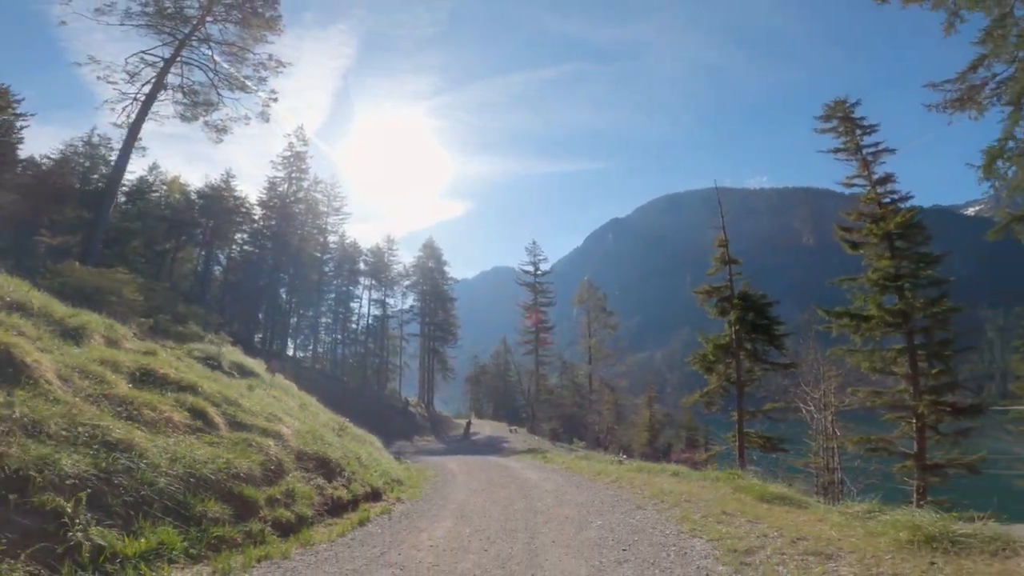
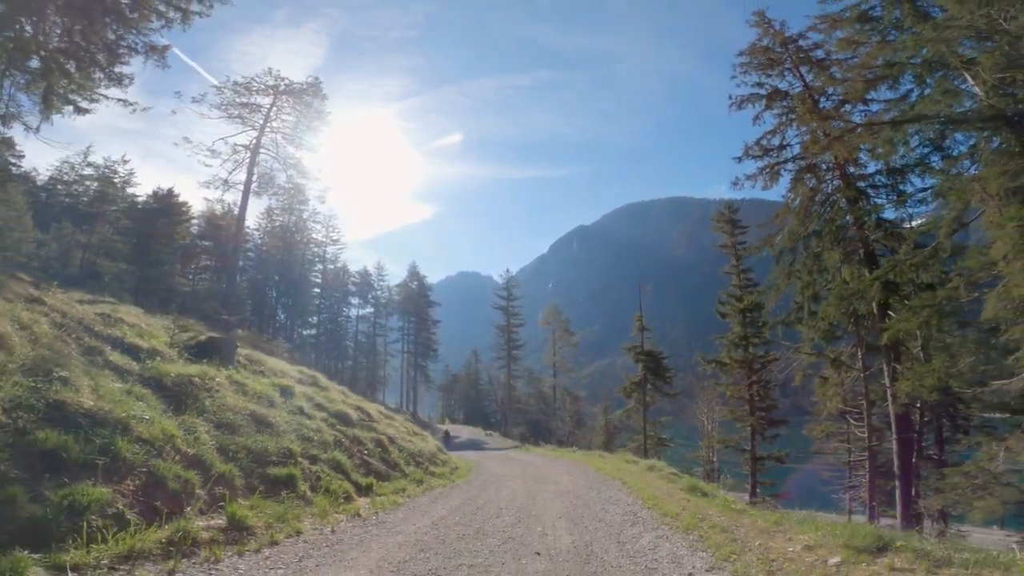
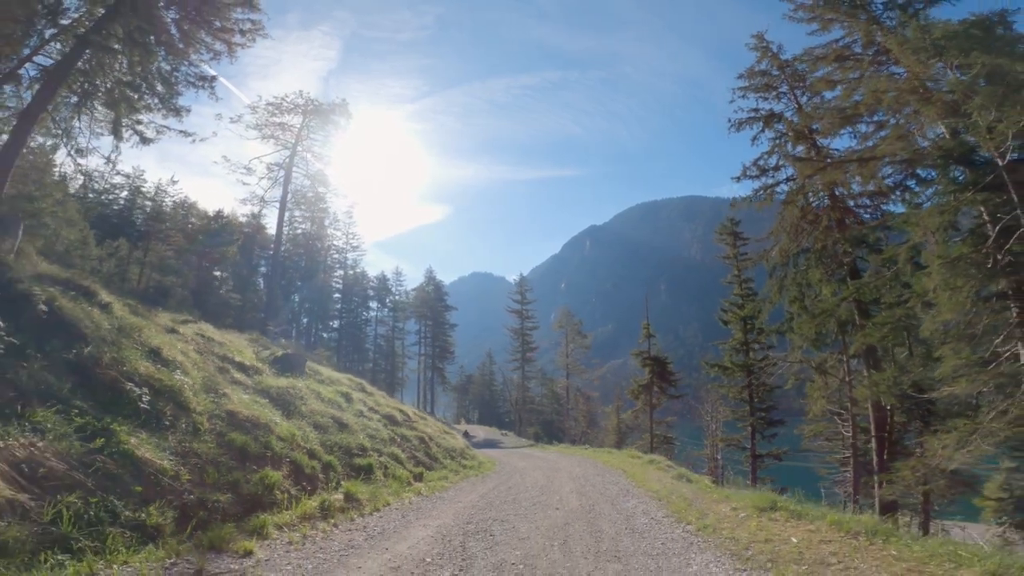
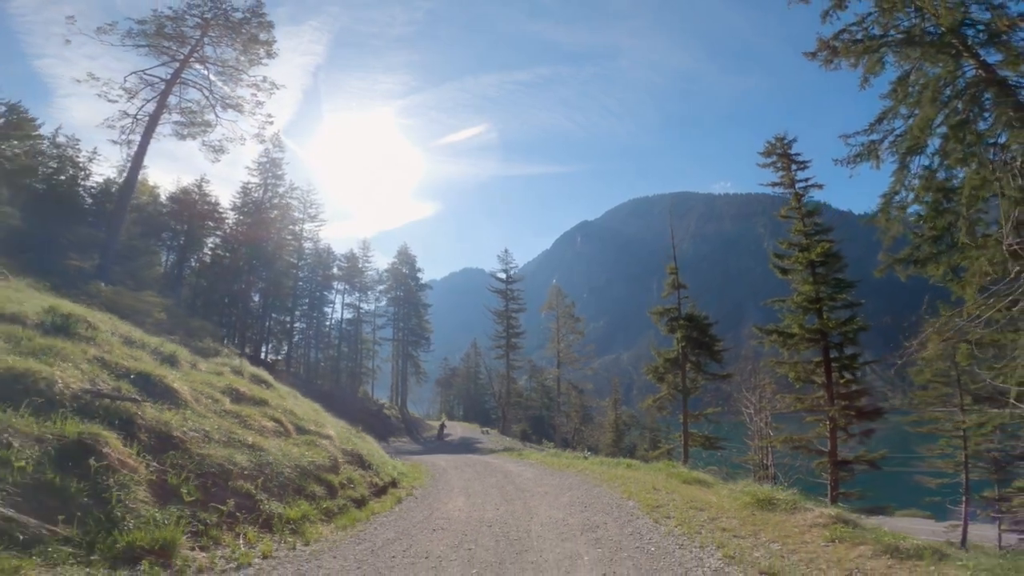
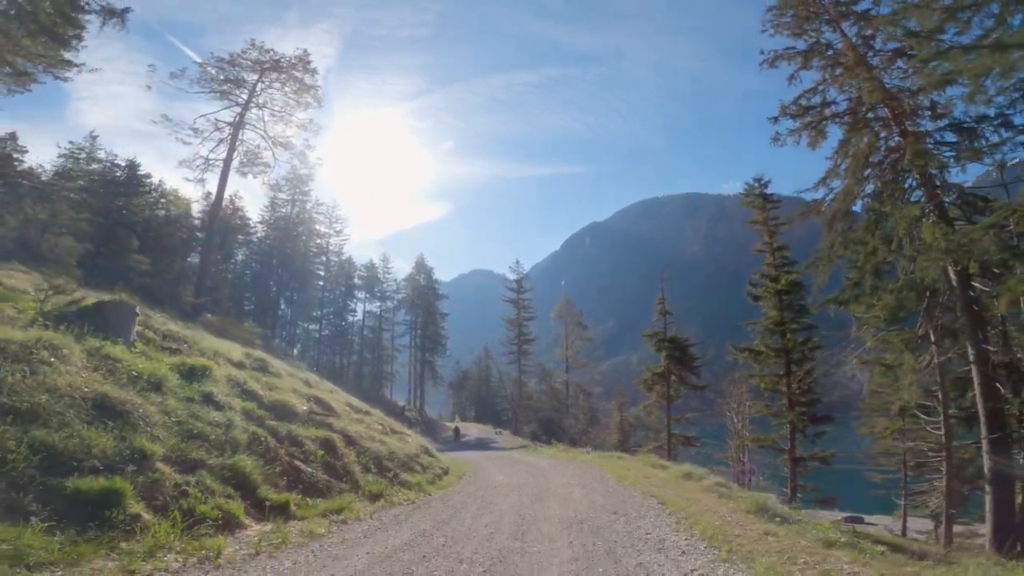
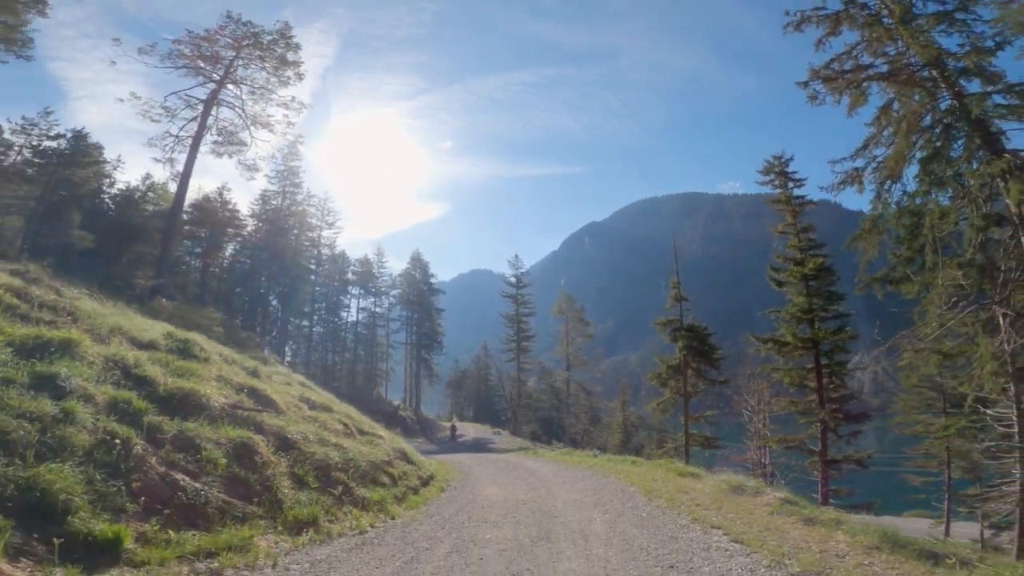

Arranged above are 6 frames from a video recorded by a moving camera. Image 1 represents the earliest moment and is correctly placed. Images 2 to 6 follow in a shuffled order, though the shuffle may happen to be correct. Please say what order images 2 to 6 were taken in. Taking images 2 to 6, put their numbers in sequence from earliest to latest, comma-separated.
4, 6, 5, 2, 3
